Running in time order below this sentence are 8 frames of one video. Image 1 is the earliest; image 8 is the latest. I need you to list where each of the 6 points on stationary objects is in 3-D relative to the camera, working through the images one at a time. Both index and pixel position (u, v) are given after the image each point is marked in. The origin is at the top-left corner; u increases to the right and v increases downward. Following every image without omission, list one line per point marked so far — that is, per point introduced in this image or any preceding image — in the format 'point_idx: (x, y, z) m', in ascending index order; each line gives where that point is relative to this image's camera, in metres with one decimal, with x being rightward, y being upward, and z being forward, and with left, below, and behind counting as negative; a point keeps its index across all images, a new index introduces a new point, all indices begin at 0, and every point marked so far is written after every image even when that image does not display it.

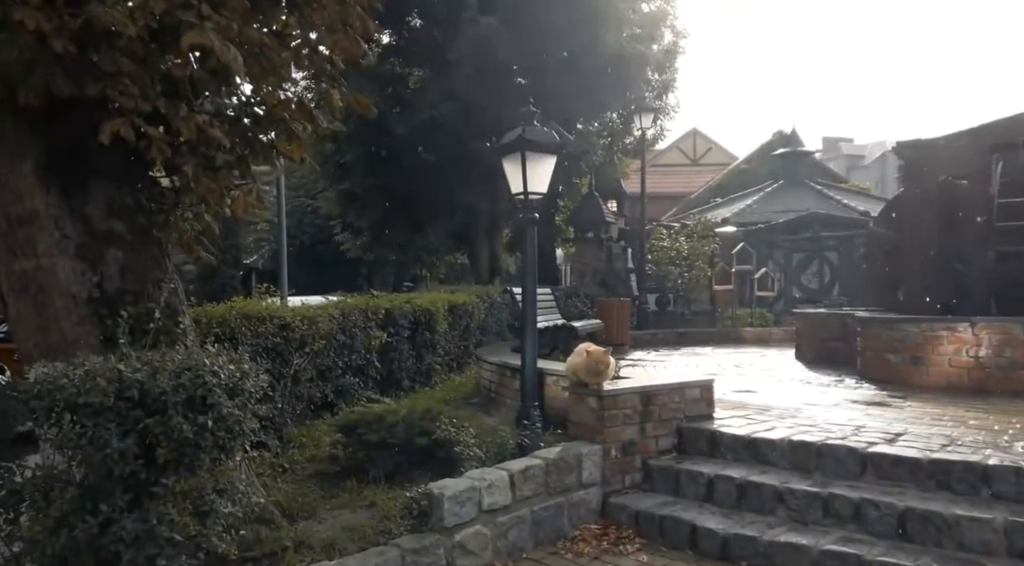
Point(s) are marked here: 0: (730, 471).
0: (+1.3, -1.1, +5.2) m
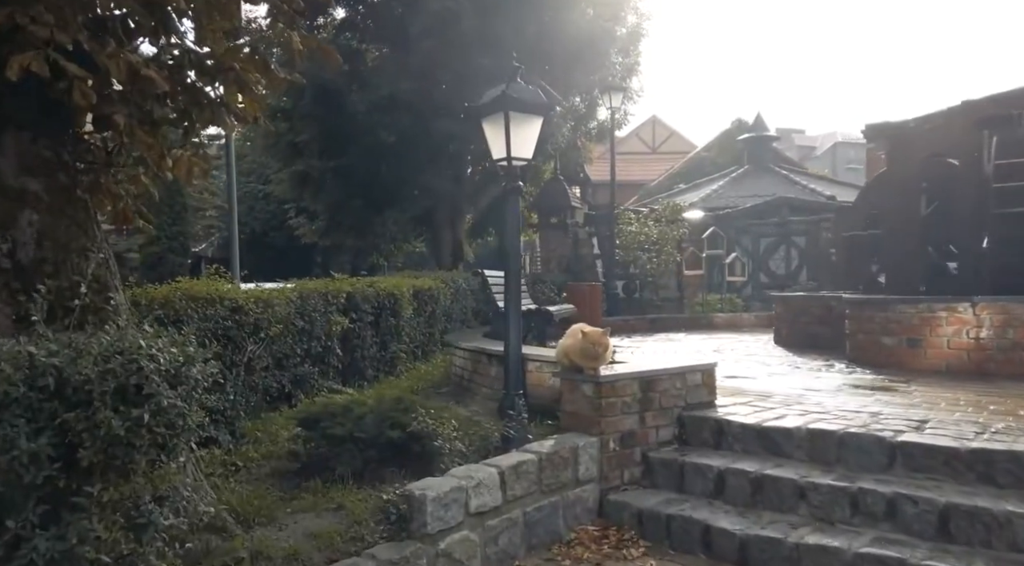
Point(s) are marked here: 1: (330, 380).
0: (+1.2, -1.0, +4.6) m
1: (-1.6, -0.9, +7.9) m
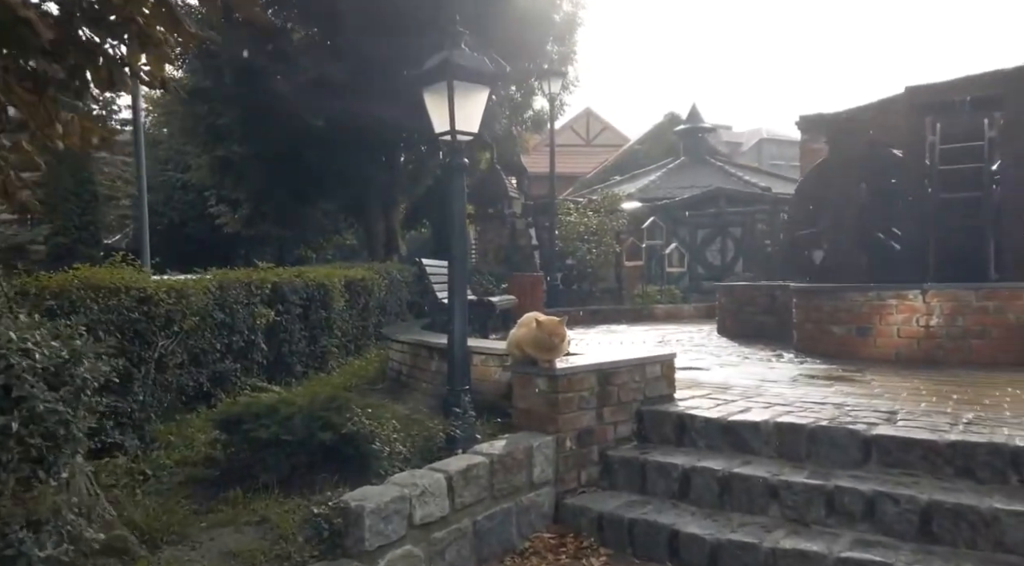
0: (+1.0, -0.9, +4.3) m
1: (-2.1, -0.8, +7.4) m
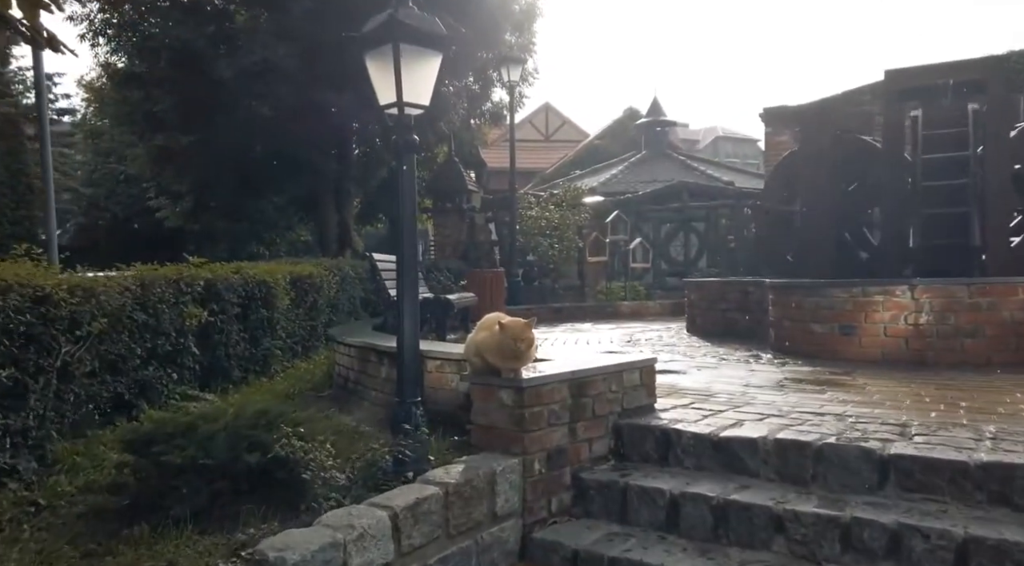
0: (+0.8, -0.9, +3.7) m
1: (-2.5, -0.8, +6.6) m
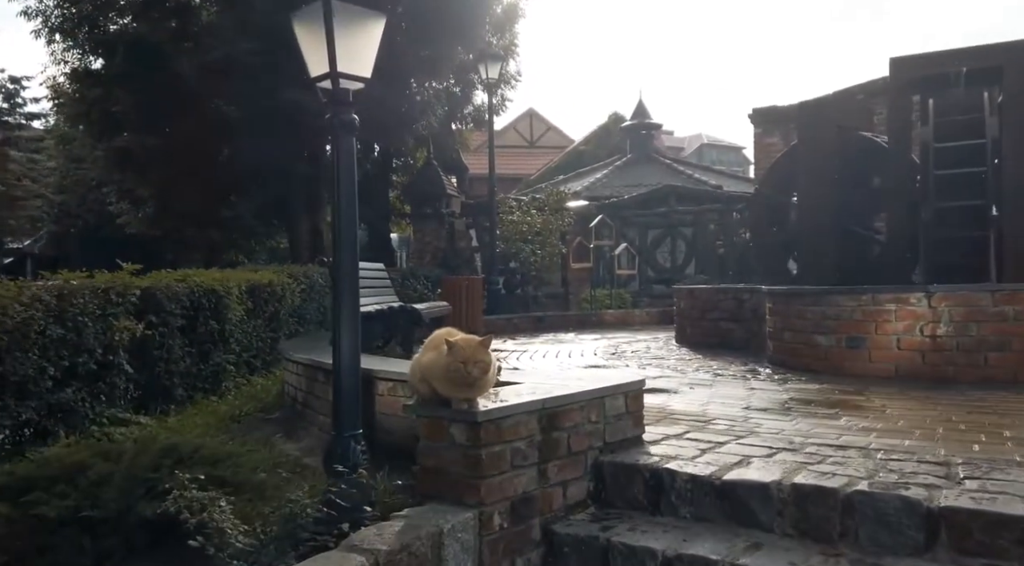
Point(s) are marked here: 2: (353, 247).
0: (+0.6, -0.9, +2.9) m
1: (-2.7, -0.8, +5.8) m
2: (-0.7, +0.2, +3.7) m
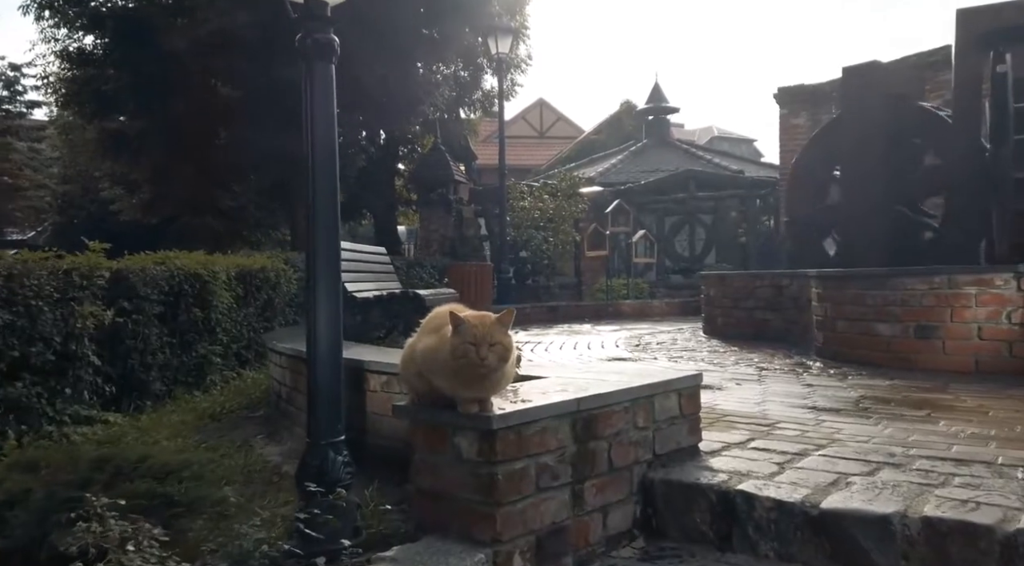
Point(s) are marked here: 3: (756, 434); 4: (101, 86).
0: (+0.7, -0.8, +2.1) m
1: (-2.6, -0.7, +5.1) m
2: (-0.6, +0.3, +2.9) m
3: (+0.9, -0.6, +3.3) m
4: (-6.2, +3.0, +13.1) m
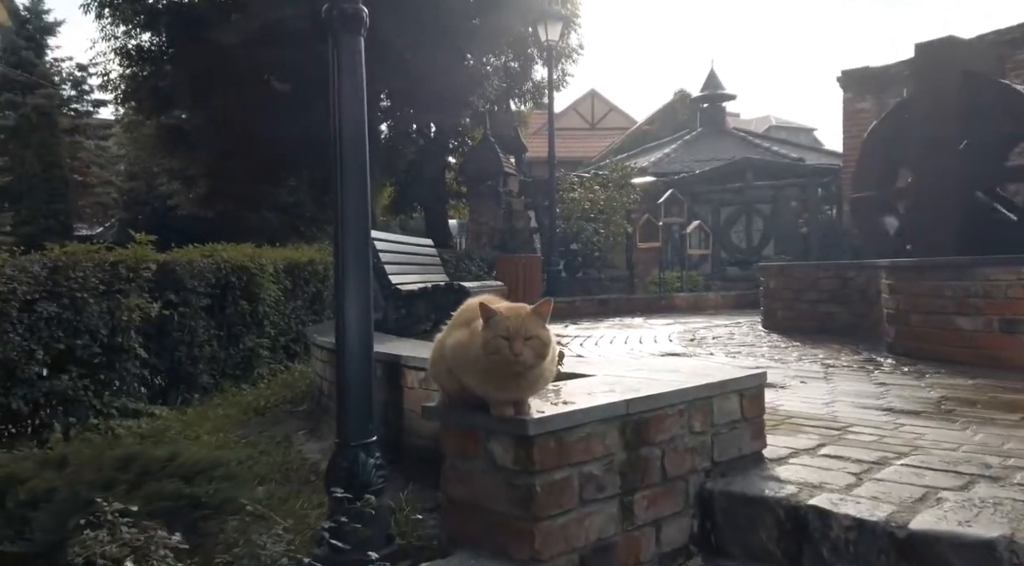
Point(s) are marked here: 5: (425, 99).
0: (+0.8, -0.8, +1.8) m
1: (-2.3, -0.7, +5.0) m
2: (-0.5, +0.3, +2.7) m
3: (+1.1, -0.5, +3.0) m
4: (-5.4, +3.1, +13.1) m
5: (-1.4, +2.9, +13.5) m
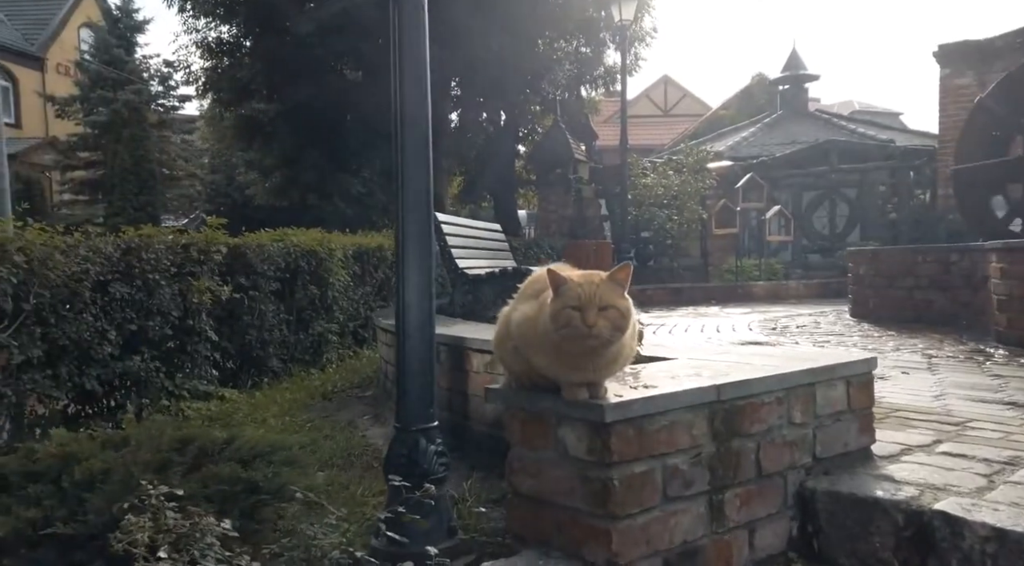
0: (+0.9, -0.7, +1.5) m
1: (-1.9, -0.6, +4.9) m
2: (-0.3, +0.4, +2.5) m
3: (+1.3, -0.5, +2.7) m
4: (-4.3, +3.3, +13.3) m
5: (-0.2, +3.0, +13.3) m
